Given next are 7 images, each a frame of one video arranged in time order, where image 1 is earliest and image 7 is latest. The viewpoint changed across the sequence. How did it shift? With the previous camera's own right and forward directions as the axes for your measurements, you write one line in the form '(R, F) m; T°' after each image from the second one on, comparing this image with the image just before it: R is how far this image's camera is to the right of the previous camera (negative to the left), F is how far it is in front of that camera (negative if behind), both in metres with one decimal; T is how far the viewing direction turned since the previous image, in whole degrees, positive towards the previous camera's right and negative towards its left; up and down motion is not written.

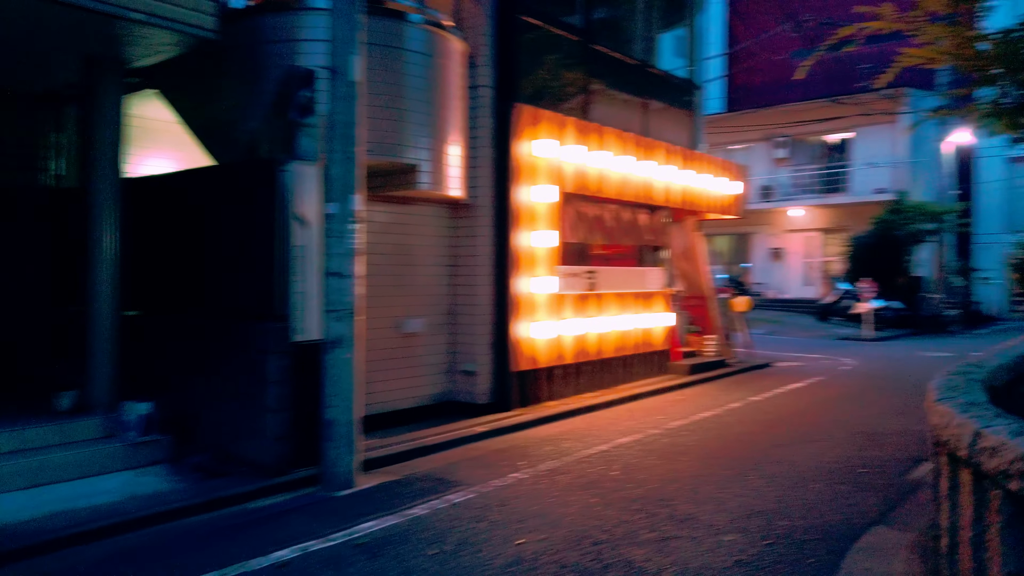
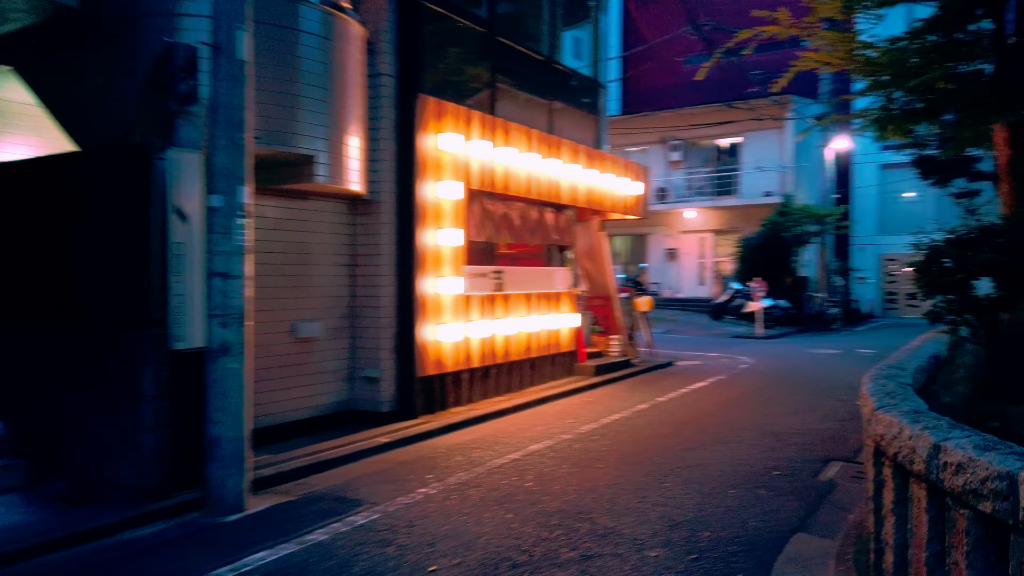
(-0.1, +0.4) m; +8°
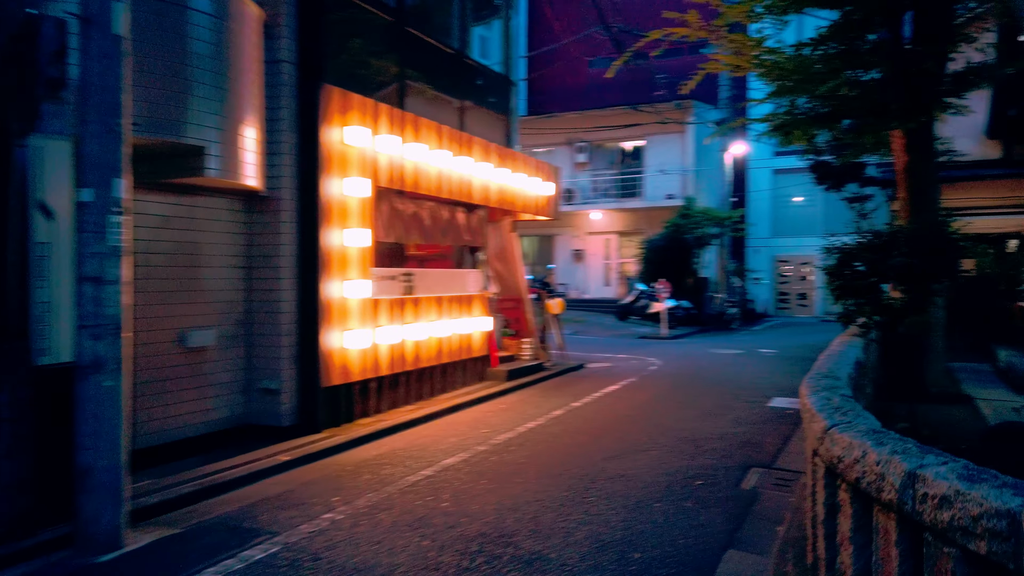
(-0.1, +0.4) m; +7°
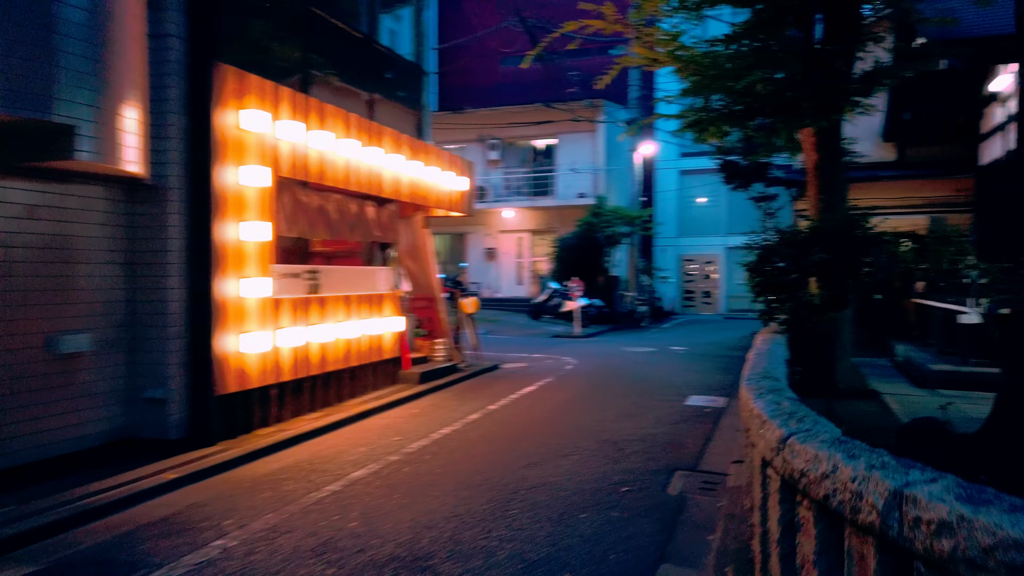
(0.0, +0.4) m; +7°
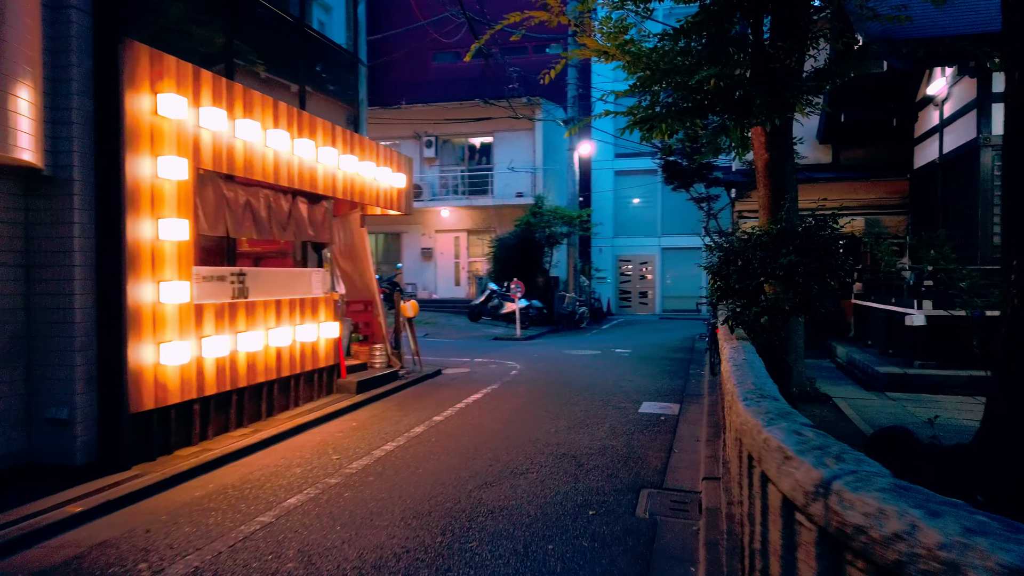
(-0.1, +0.5) m; +5°
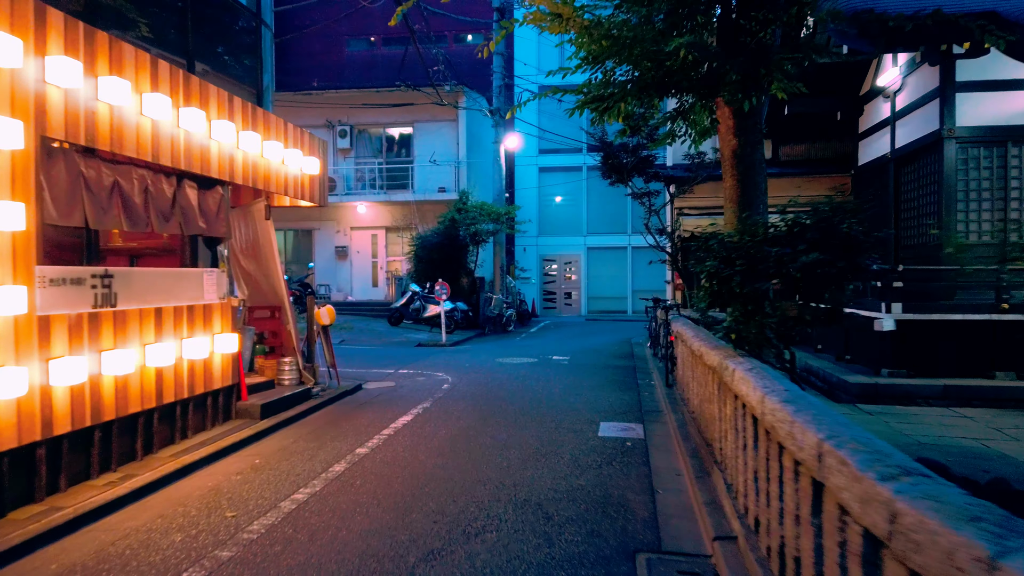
(-0.2, +1.4) m; +6°
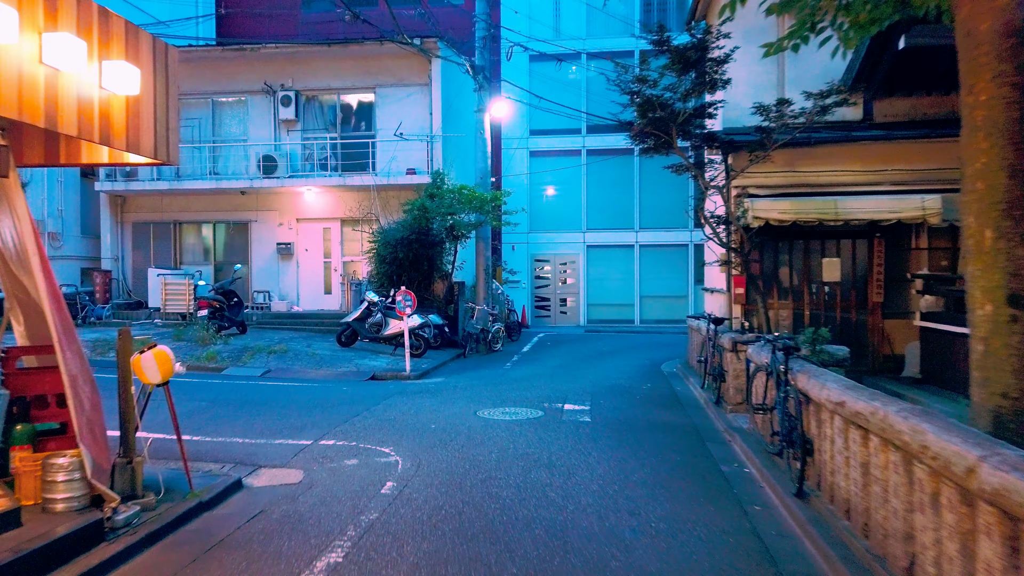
(-0.1, +4.6) m; +1°
